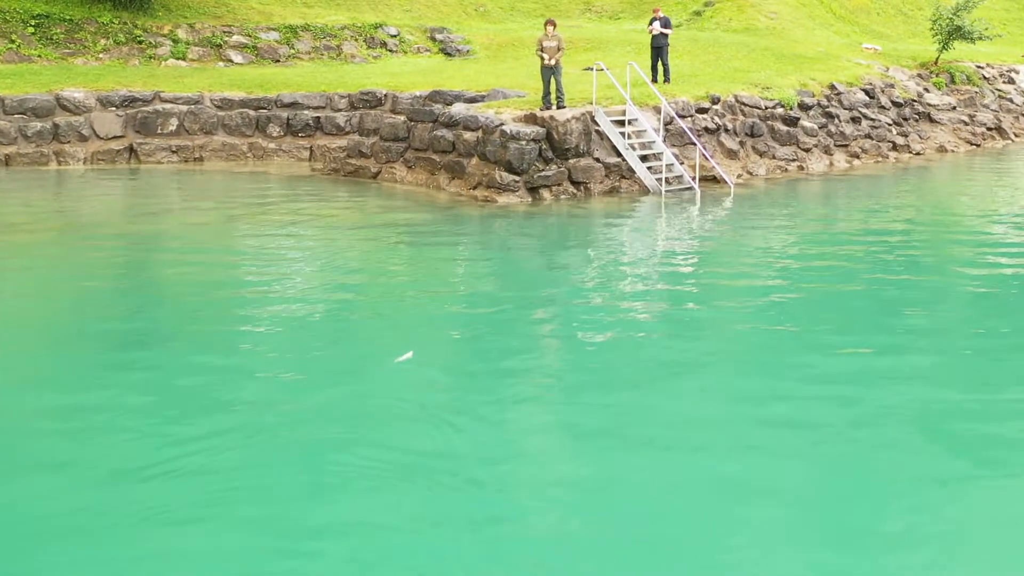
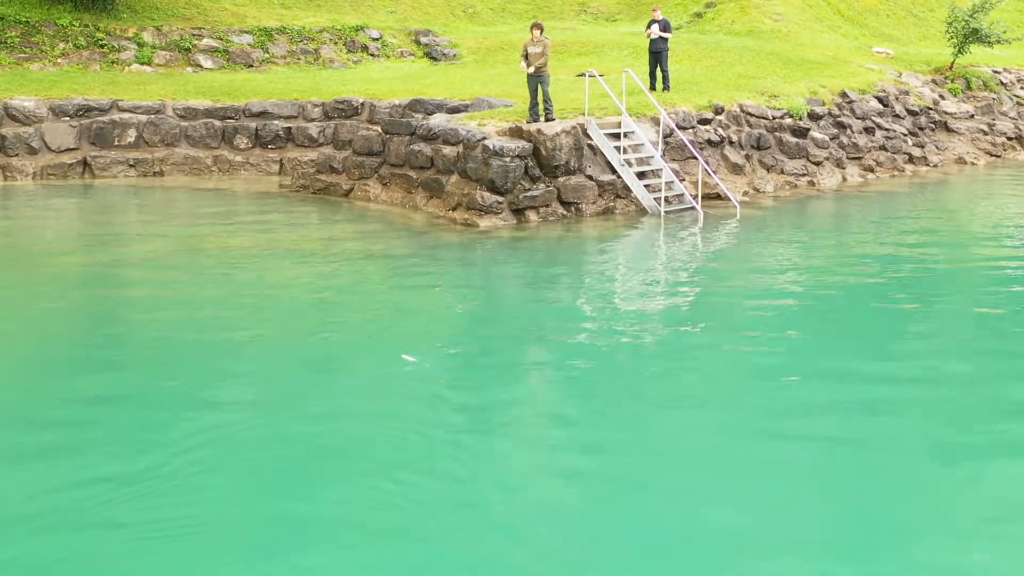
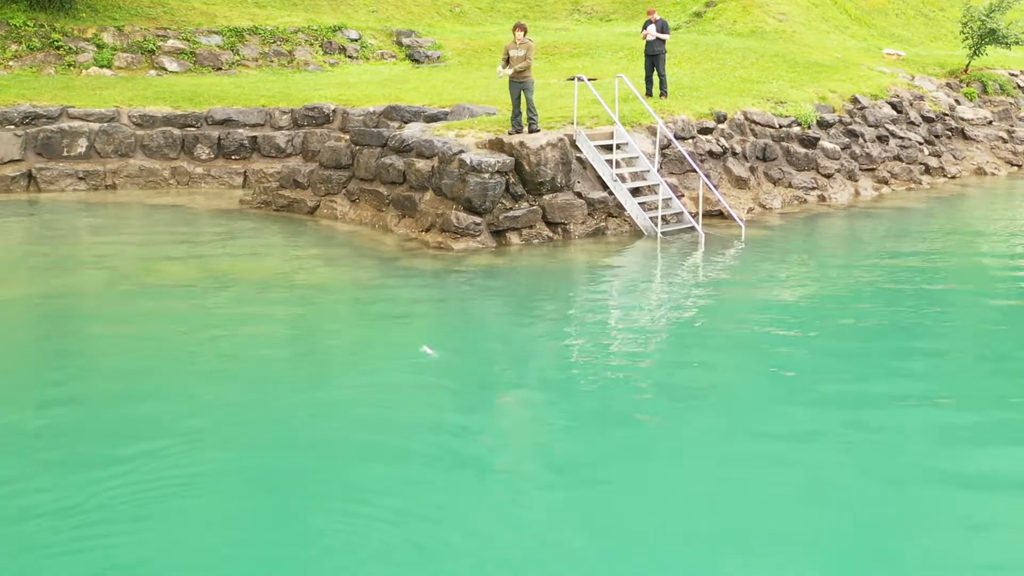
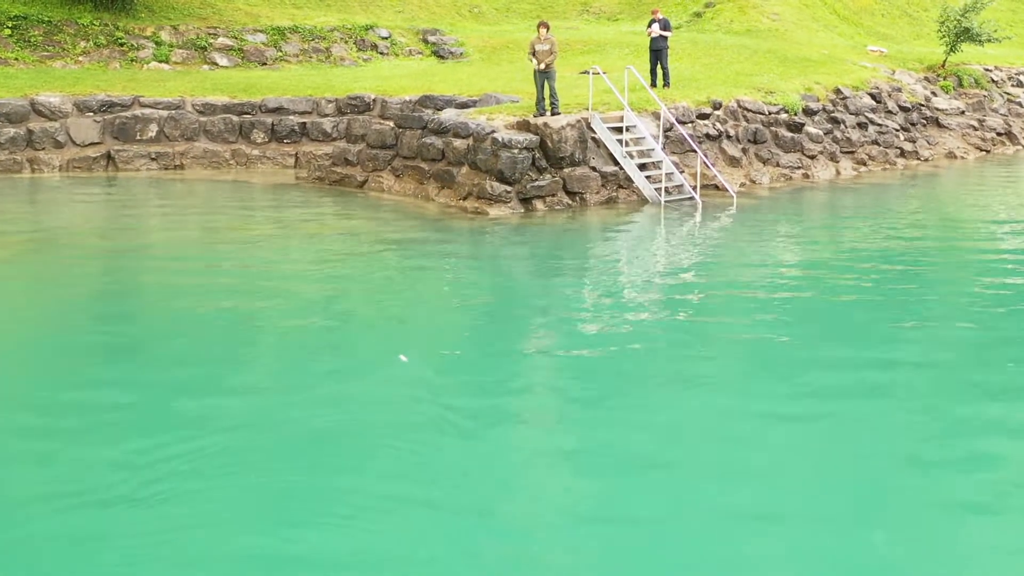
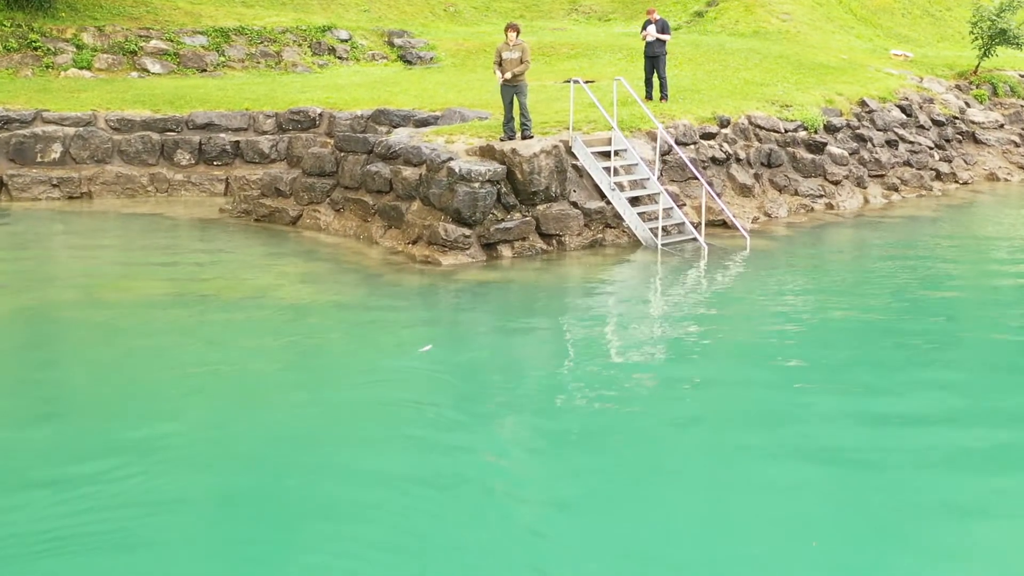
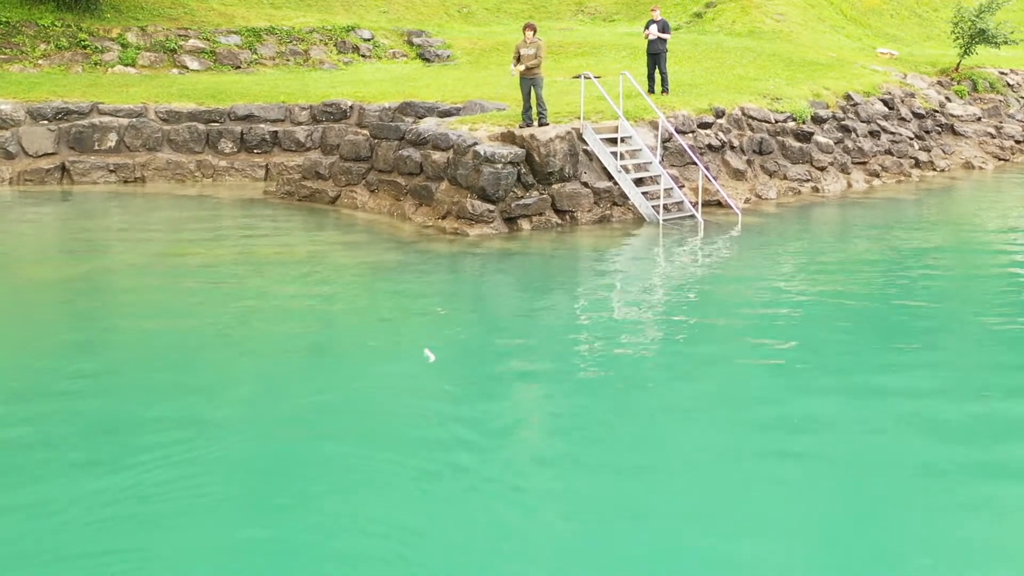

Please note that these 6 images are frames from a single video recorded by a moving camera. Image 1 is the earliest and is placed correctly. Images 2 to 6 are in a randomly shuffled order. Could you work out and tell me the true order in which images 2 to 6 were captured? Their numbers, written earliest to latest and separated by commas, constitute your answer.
4, 2, 6, 3, 5
